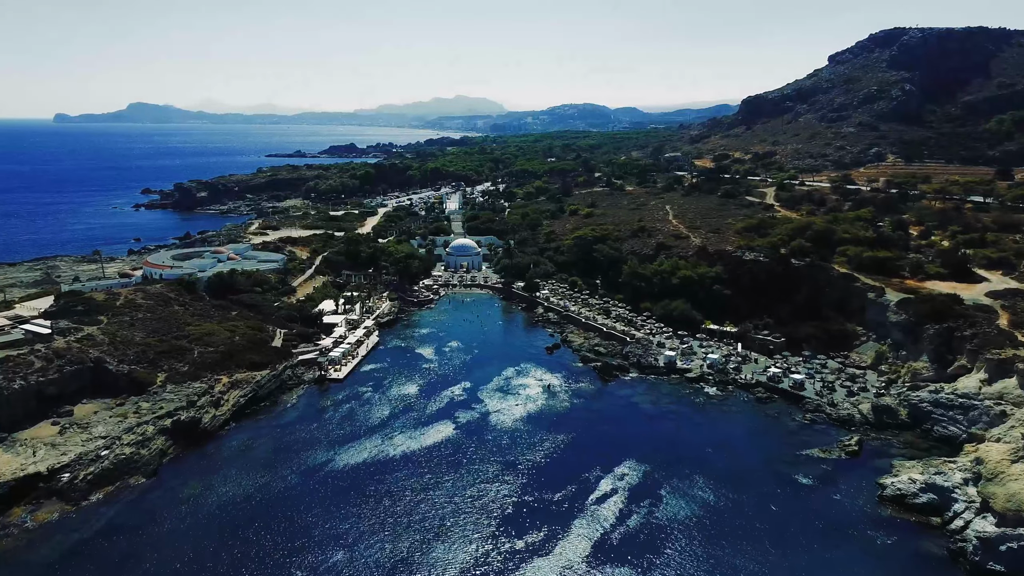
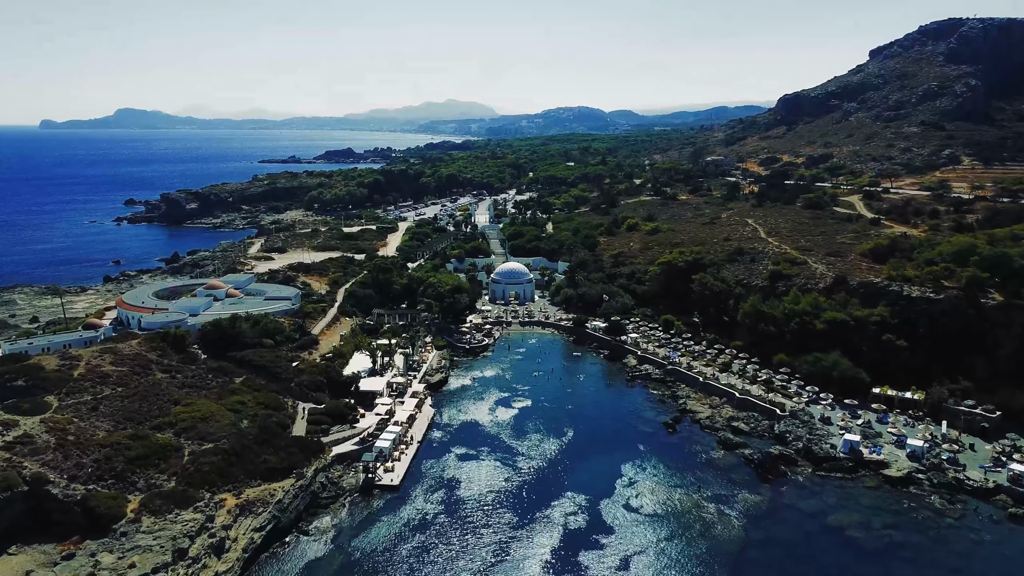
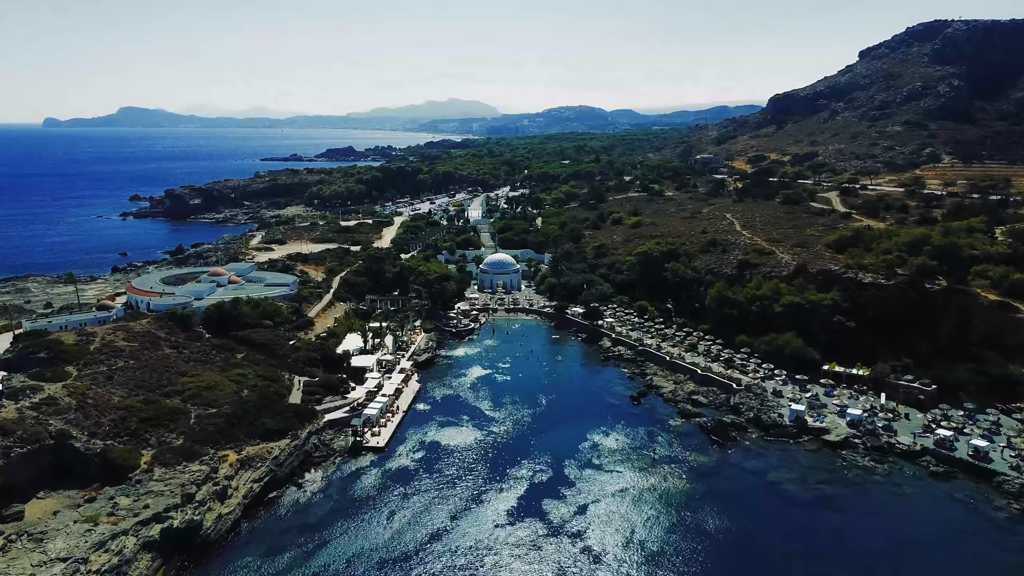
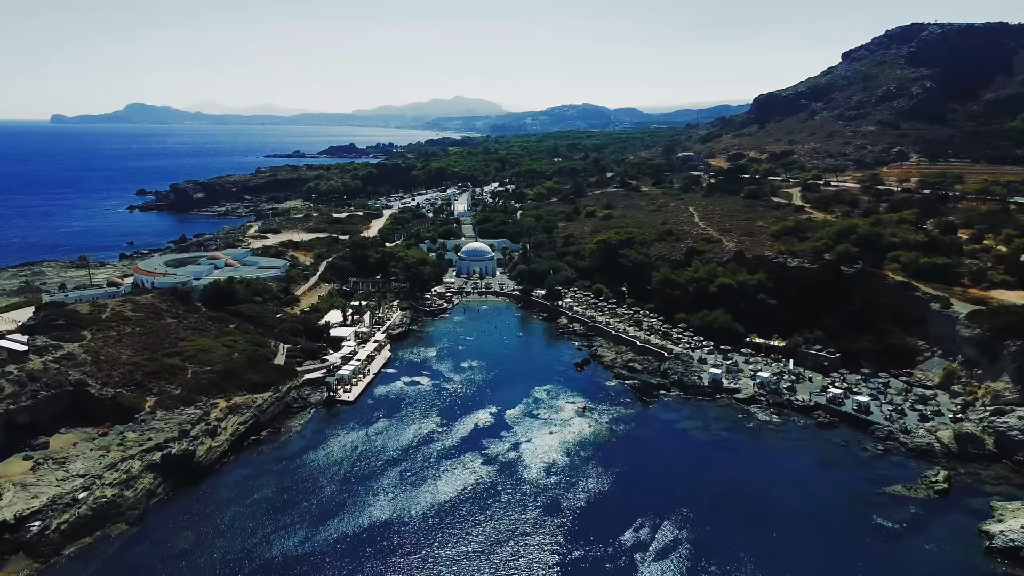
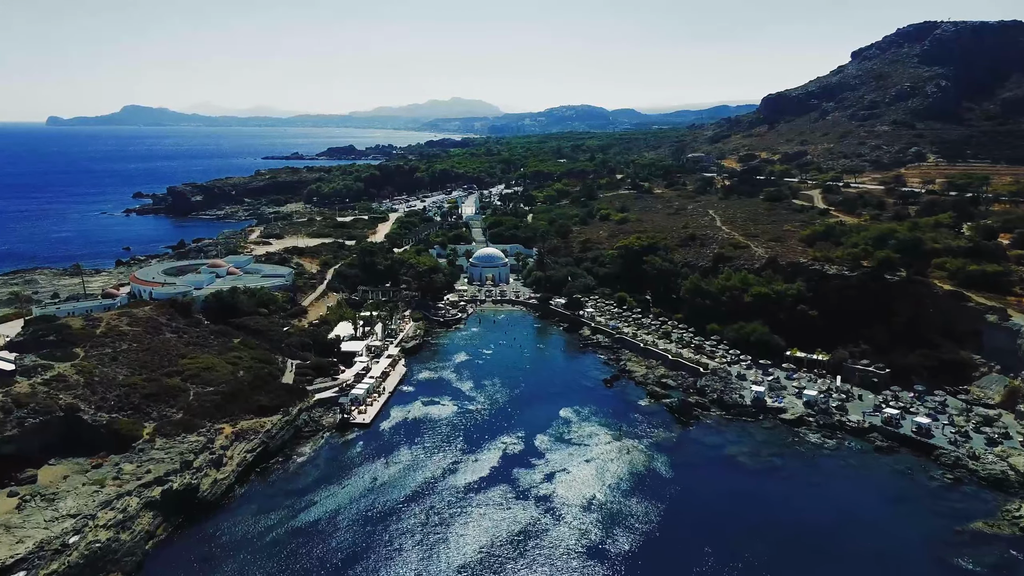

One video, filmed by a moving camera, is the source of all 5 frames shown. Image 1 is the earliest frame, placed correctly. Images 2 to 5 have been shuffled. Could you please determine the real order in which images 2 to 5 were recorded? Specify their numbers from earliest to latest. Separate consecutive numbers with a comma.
4, 5, 3, 2
